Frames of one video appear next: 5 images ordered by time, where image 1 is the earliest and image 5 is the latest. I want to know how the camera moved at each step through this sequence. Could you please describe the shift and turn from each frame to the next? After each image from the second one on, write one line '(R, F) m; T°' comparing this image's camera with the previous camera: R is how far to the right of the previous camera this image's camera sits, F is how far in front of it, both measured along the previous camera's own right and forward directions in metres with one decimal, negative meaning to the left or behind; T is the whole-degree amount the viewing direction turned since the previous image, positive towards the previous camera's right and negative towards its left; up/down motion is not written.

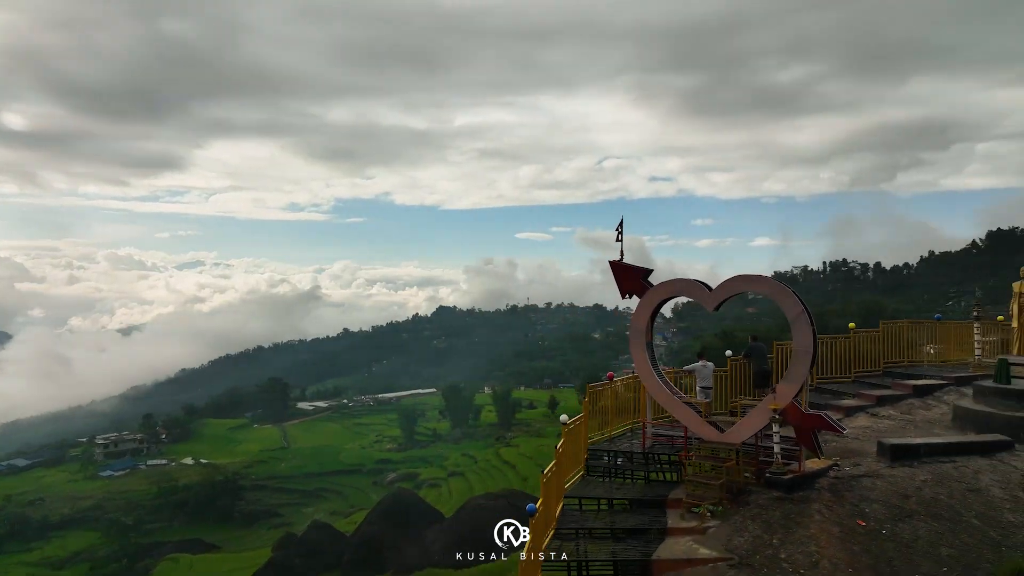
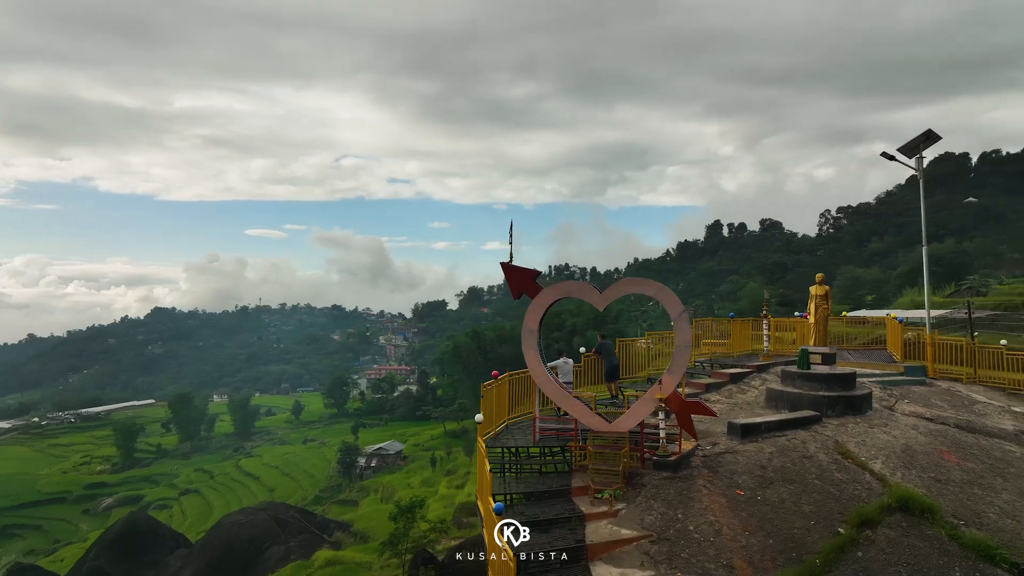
(-1.7, +0.3) m; +21°
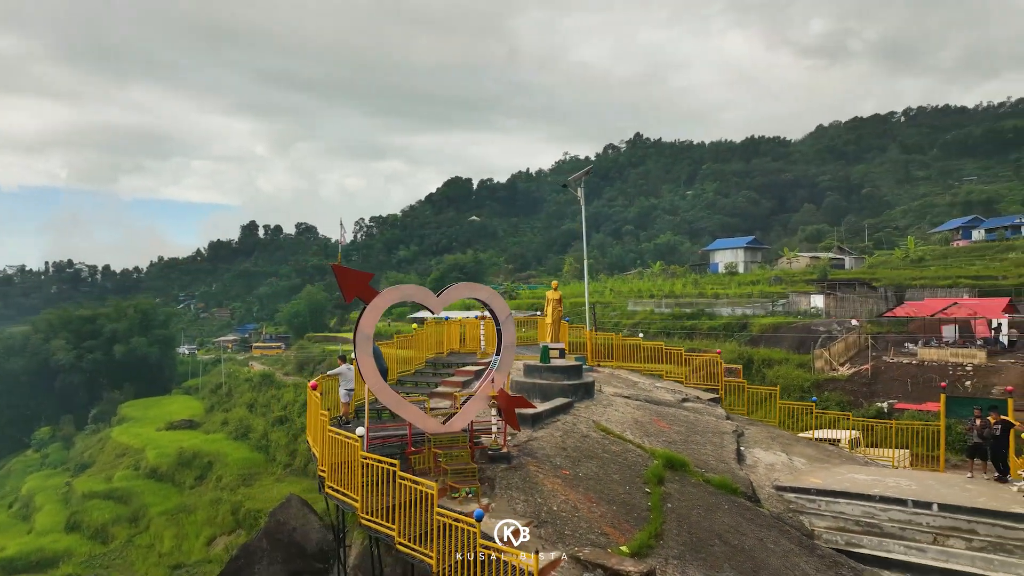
(-3.1, +0.9) m; +37°
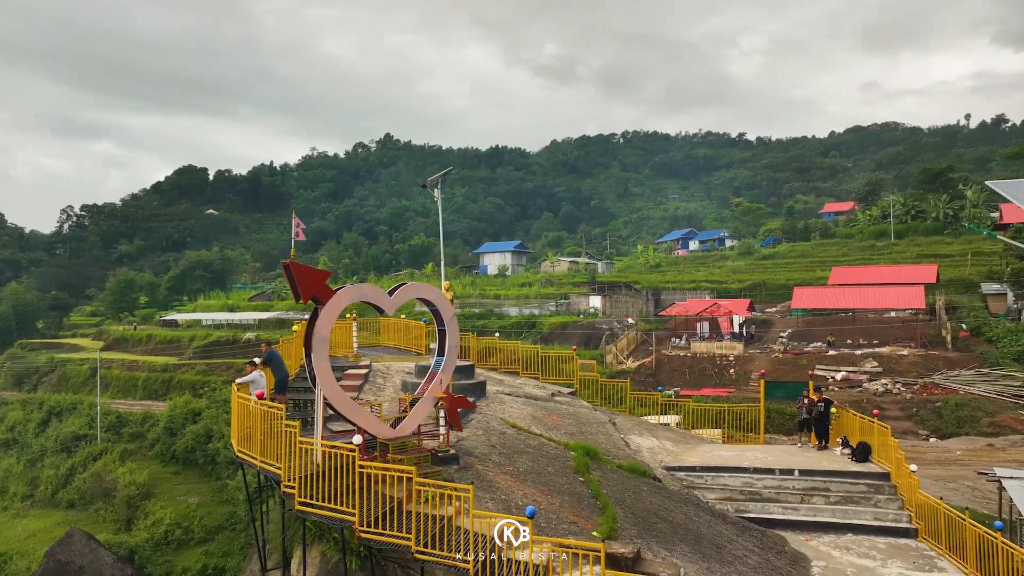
(-2.3, +0.3) m; +20°
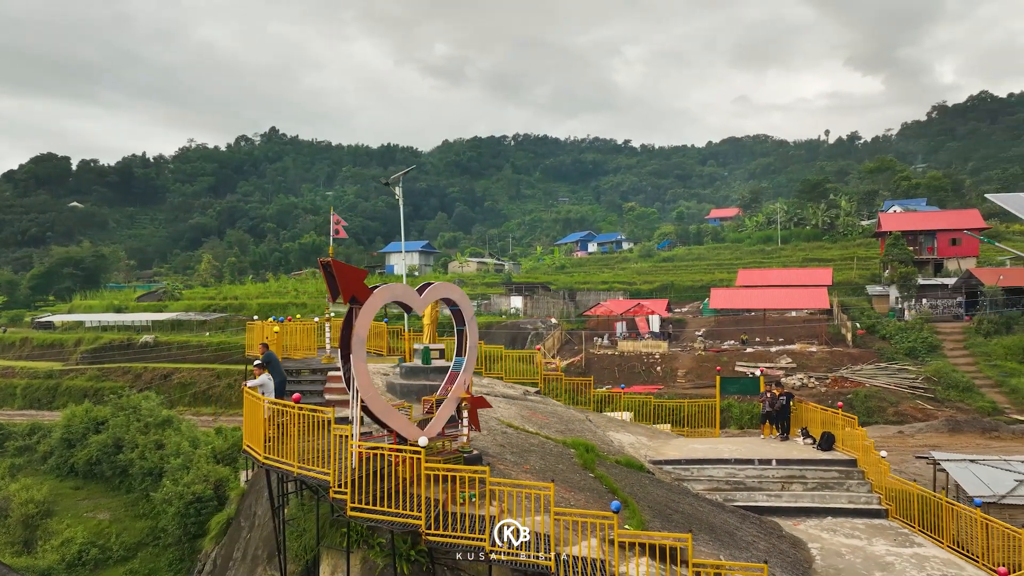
(-1.5, +0.1) m; +9°
